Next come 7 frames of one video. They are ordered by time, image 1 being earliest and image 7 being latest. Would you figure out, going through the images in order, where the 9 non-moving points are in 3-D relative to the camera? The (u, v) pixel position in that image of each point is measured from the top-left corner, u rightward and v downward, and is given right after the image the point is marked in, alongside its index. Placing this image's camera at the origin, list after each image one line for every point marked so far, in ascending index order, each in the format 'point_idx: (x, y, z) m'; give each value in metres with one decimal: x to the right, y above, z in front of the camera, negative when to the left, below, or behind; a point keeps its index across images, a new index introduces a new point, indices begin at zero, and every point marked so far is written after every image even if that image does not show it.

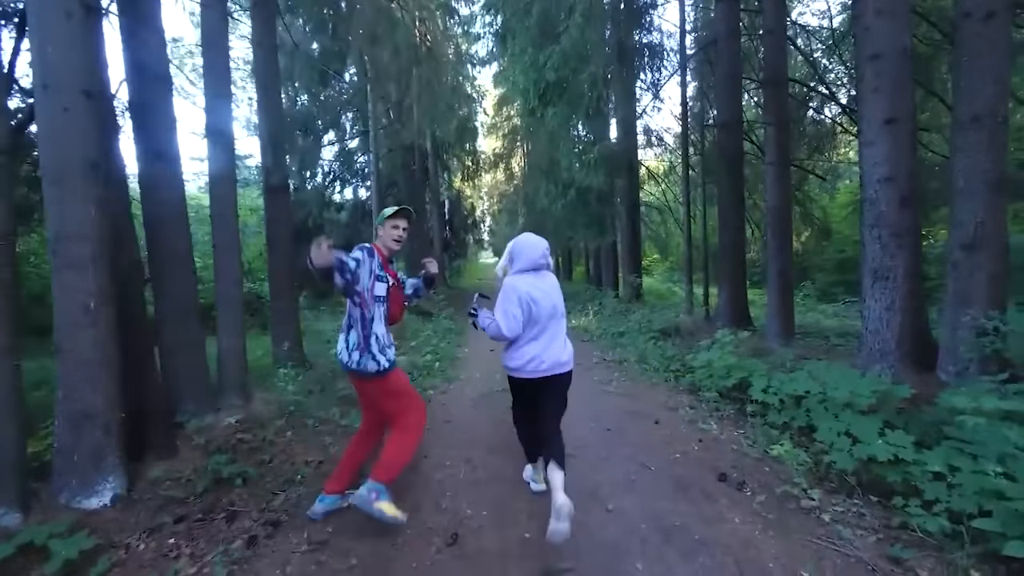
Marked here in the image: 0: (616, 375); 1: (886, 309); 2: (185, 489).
0: (+2.2, -1.8, +8.1) m
1: (+6.1, -0.3, +6.5) m
2: (-3.5, -2.2, +4.3) m
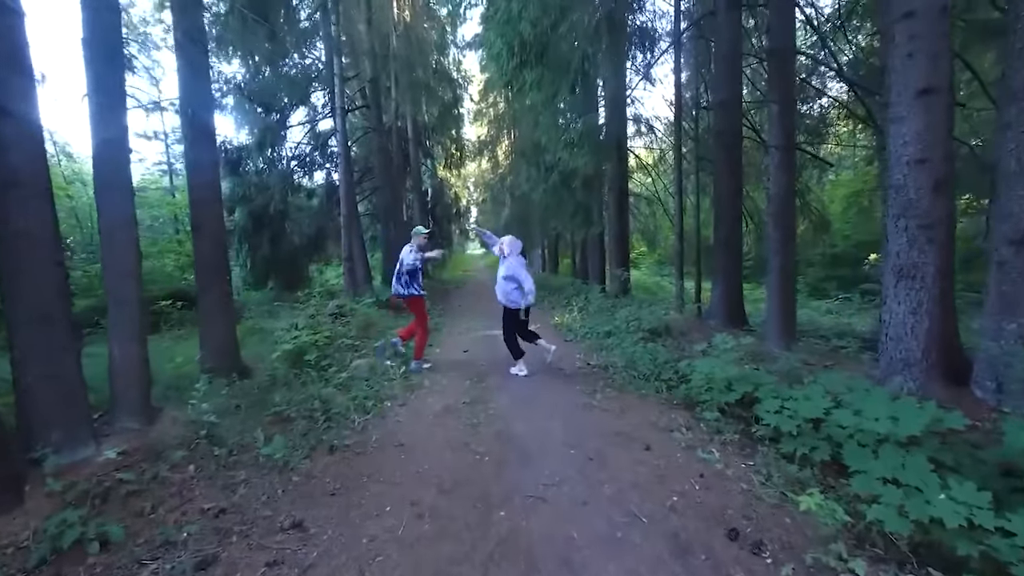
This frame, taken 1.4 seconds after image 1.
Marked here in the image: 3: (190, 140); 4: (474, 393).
0: (+1.6, -1.7, +7.1) m
1: (+5.6, -0.3, +5.6) m
2: (-3.9, -2.2, +3.1) m
3: (-5.4, +2.5, +6.8) m
4: (-0.7, -1.9, +7.2) m
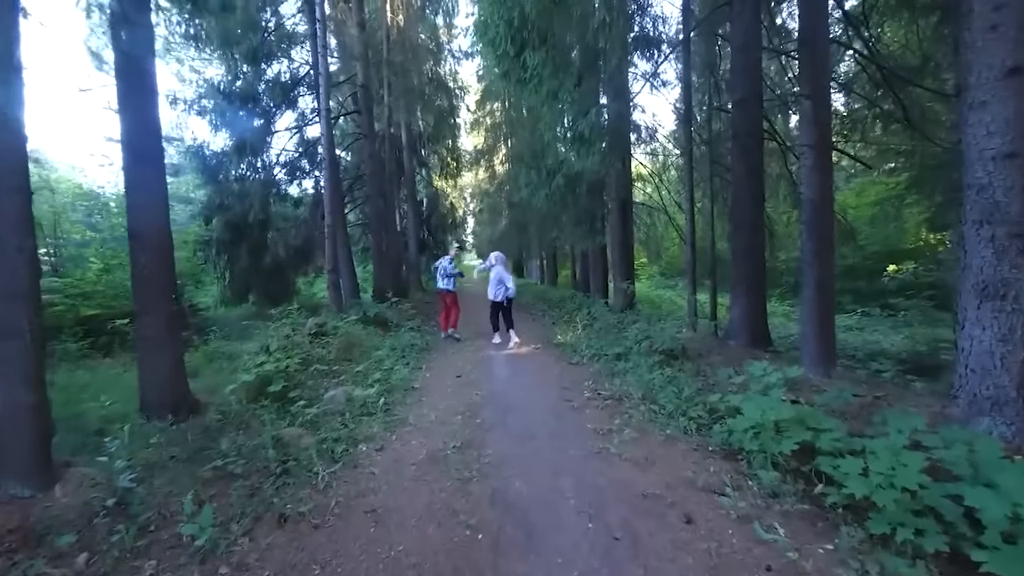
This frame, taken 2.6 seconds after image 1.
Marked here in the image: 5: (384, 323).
0: (+1.6, -2.0, +6.0) m
1: (+5.6, -0.6, +4.6) m
2: (-3.9, -2.4, +2.0) m
3: (-5.5, +2.2, +5.7) m
4: (-0.7, -2.2, +6.1) m
5: (-4.5, -1.3, +14.2) m
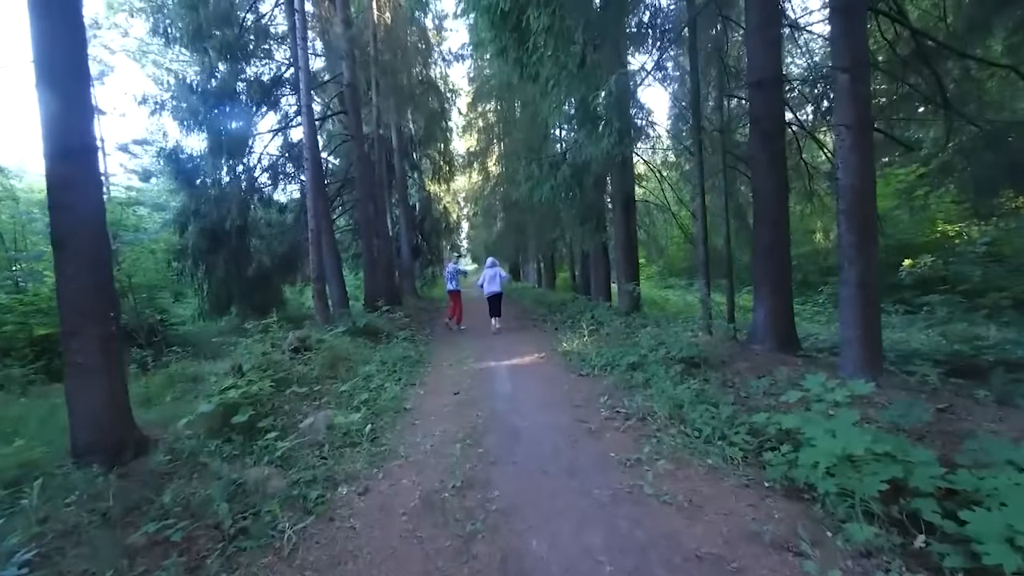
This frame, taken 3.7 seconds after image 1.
0: (+1.7, -2.0, +5.1) m
1: (+5.7, -0.5, +3.7) m
2: (-3.7, -2.5, +1.0) m
3: (-5.4, +2.0, +4.8) m
4: (-0.6, -2.3, +5.1) m
5: (-4.5, -1.5, +13.2) m
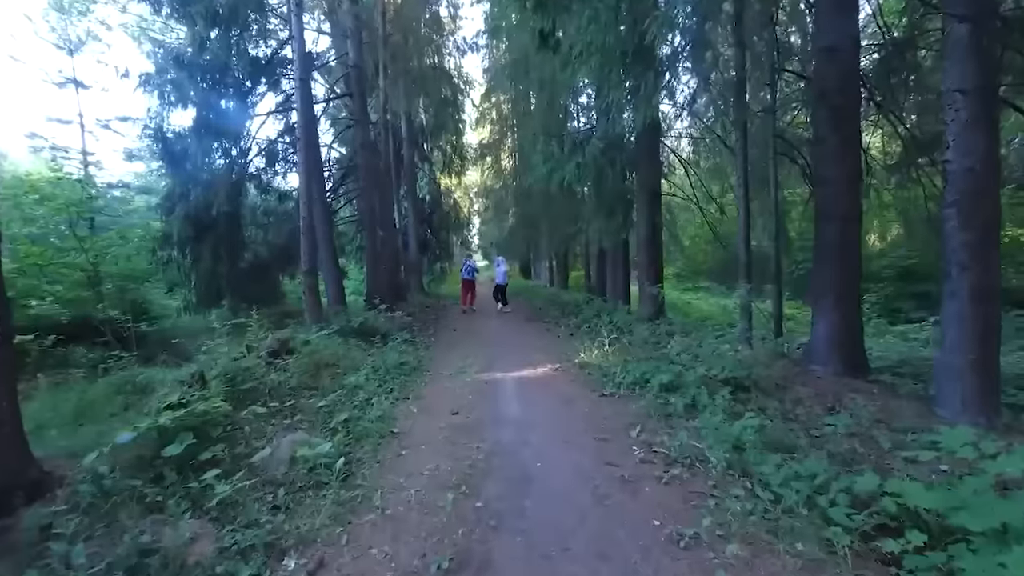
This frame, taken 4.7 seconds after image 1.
0: (+1.8, -2.1, +3.7) m
1: (+5.8, -0.7, +2.2) m
2: (-3.8, -2.5, -0.2) m
3: (-5.3, +2.1, +3.5) m
4: (-0.5, -2.3, +3.8) m
5: (-4.2, -1.4, +12.0) m
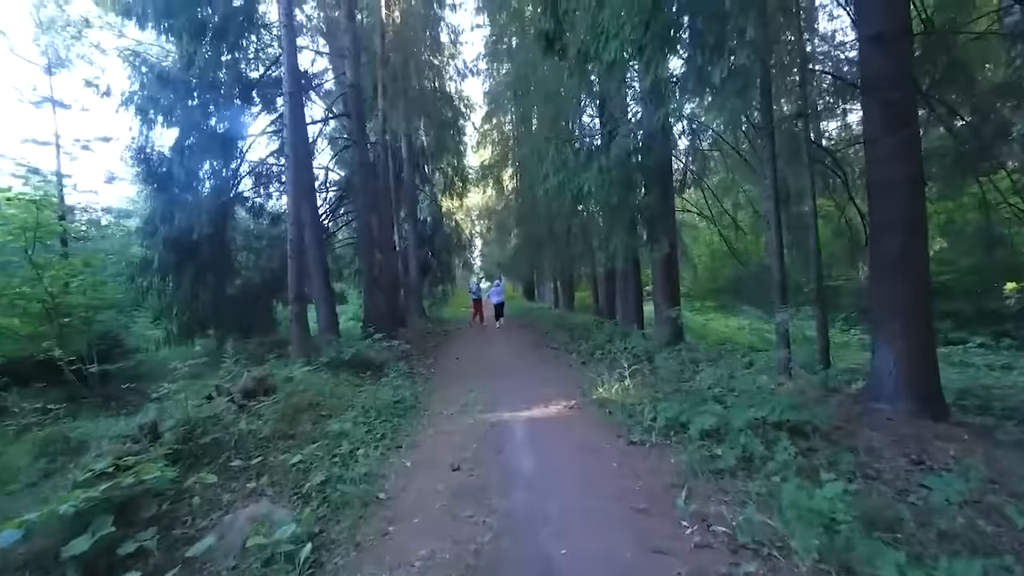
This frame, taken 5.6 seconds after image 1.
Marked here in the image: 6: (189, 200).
0: (+2.0, -2.4, +2.6) m
1: (+5.9, -0.8, +1.1) m
2: (-3.6, -2.6, -1.4) m
3: (-5.2, +1.7, +2.6) m
4: (-0.3, -2.6, +2.6) m
5: (-4.0, -2.1, +10.9) m
6: (-10.3, +2.8, +12.7) m
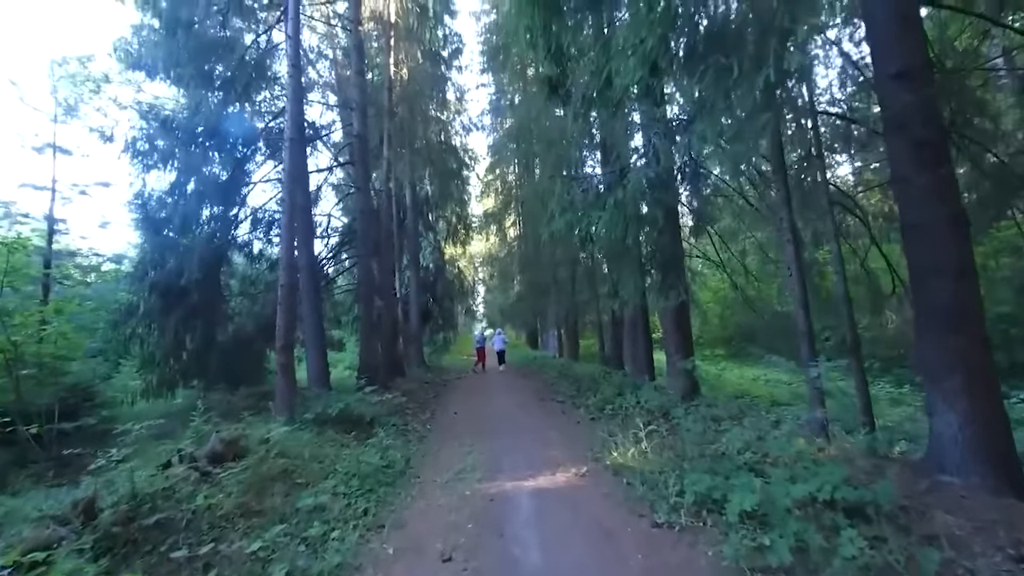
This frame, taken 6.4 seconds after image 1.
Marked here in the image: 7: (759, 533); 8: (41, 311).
0: (+2.0, -2.6, +1.6) m
1: (+5.9, -0.9, +0.3) m
2: (-3.7, -2.4, -2.3) m
3: (-5.1, +1.4, +2.2) m
4: (-0.3, -2.9, +1.7) m
5: (-4.0, -3.4, +9.9) m
6: (-10.2, +1.4, +12.4) m
7: (+2.8, -2.7, +4.5) m
8: (-13.1, -0.7, +11.3) m
